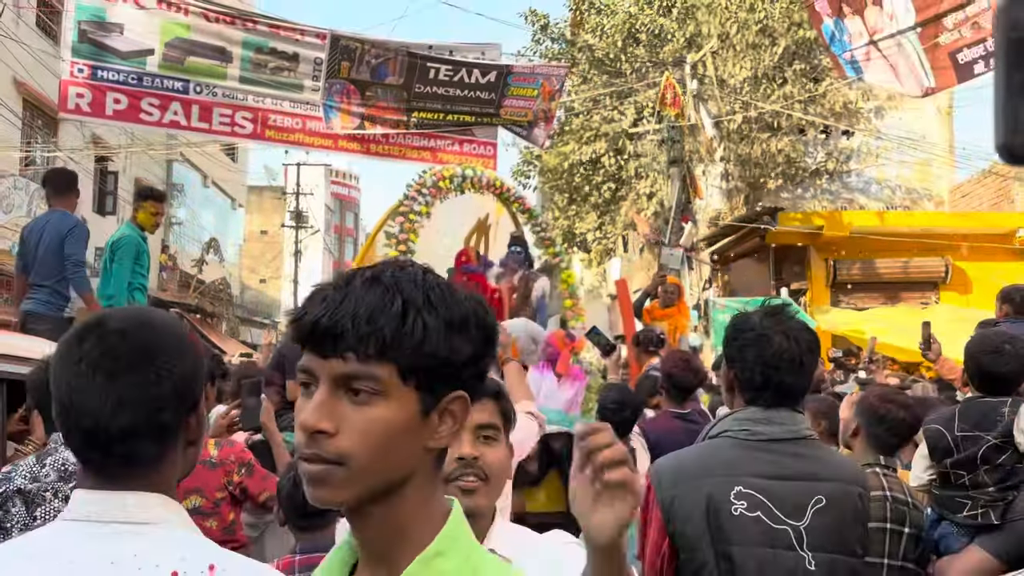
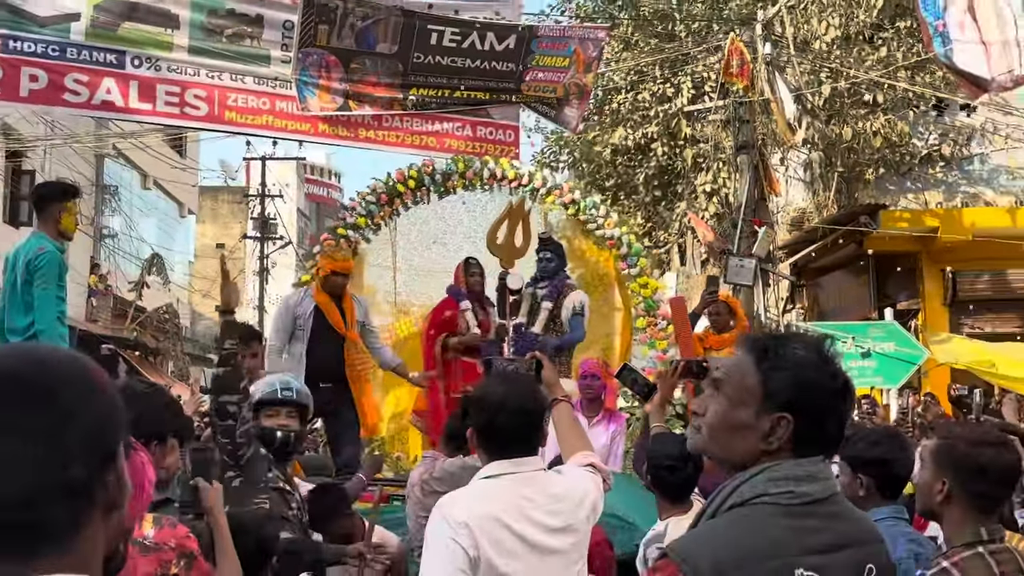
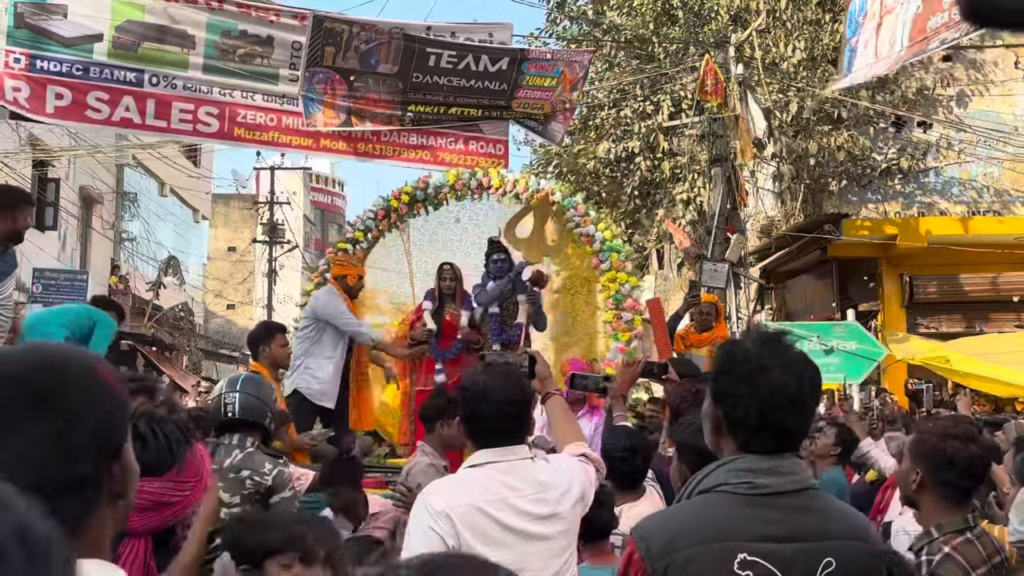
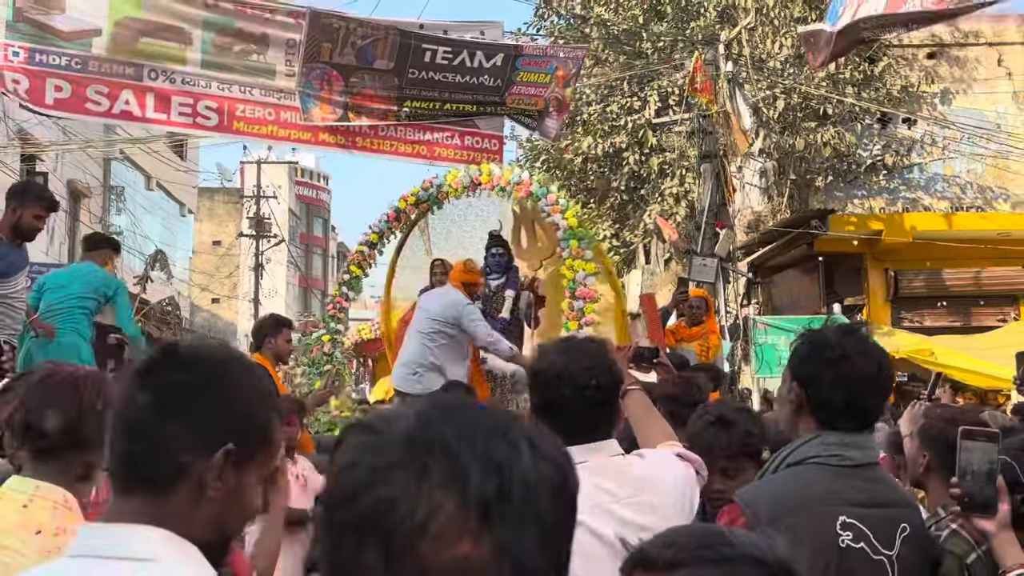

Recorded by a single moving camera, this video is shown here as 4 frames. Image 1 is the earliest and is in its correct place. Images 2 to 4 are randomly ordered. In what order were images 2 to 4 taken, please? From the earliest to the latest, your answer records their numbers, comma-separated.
2, 3, 4
